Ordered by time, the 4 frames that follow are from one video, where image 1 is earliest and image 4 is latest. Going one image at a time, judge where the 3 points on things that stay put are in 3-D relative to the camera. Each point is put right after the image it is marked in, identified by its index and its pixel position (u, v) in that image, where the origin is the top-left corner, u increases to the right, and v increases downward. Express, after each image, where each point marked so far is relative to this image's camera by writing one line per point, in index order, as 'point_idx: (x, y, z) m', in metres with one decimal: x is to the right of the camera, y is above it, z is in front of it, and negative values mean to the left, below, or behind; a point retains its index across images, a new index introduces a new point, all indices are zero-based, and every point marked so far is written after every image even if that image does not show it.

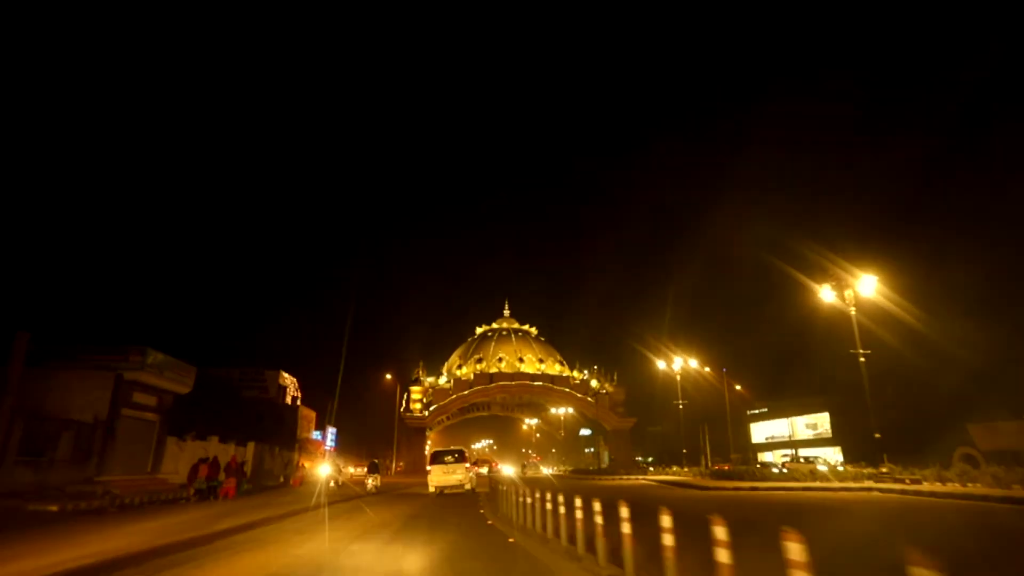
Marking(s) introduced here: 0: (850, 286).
0: (+8.0, +0.1, +14.3) m
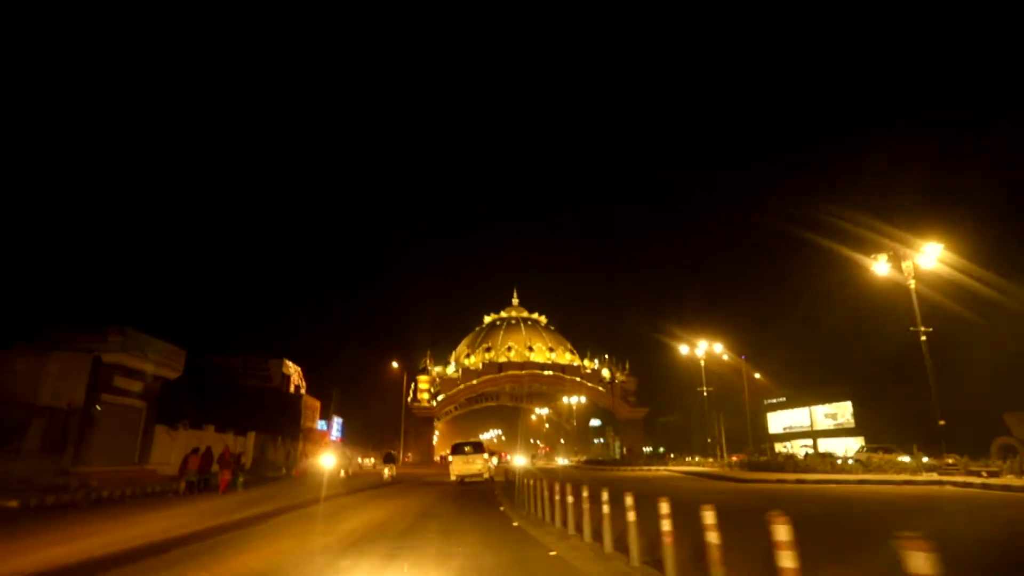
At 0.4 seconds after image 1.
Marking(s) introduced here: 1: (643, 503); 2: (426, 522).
0: (+8.5, +0.7, +12.9) m
1: (+4.2, -7.0, +19.9) m
2: (-2.4, -6.1, +16.0) m
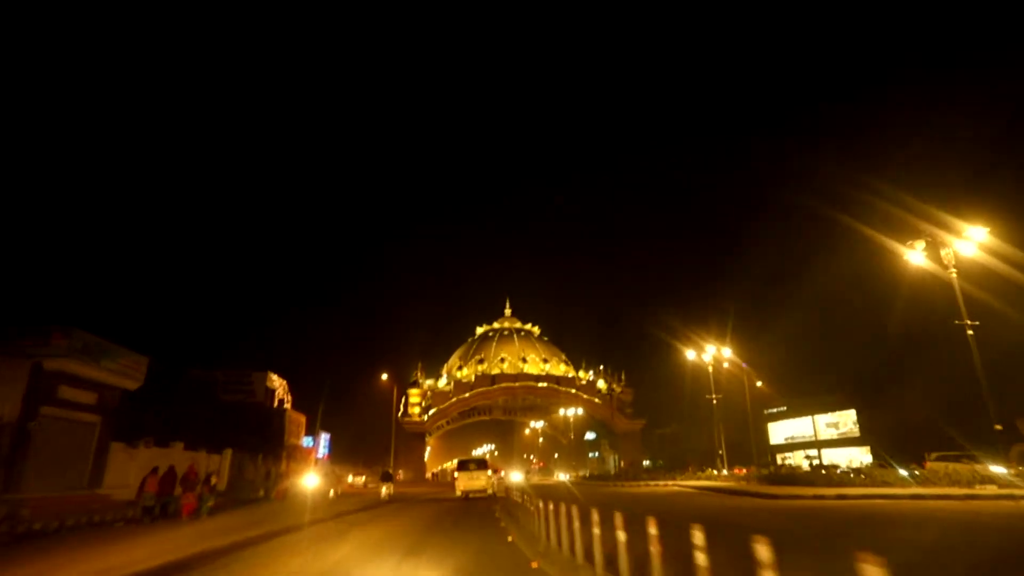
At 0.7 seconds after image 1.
0: (+8.5, +0.8, +11.7) m
1: (+4.2, -7.0, +18.4) m
2: (-2.3, -6.1, +14.5) m
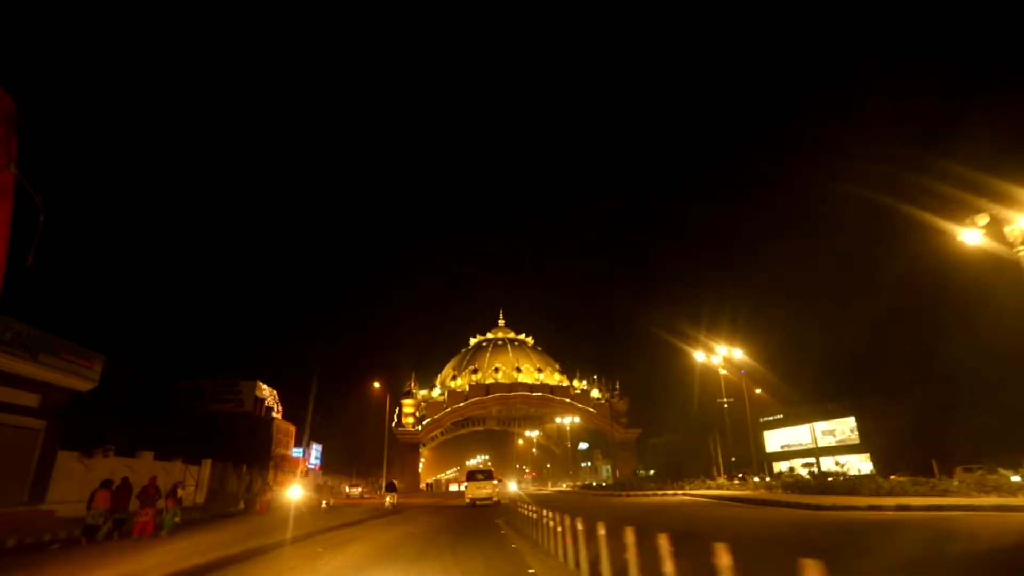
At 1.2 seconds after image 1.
0: (+8.6, +1.1, +10.6) m
1: (+4.2, -6.9, +17.1) m
2: (-2.2, -5.9, +13.1) m
